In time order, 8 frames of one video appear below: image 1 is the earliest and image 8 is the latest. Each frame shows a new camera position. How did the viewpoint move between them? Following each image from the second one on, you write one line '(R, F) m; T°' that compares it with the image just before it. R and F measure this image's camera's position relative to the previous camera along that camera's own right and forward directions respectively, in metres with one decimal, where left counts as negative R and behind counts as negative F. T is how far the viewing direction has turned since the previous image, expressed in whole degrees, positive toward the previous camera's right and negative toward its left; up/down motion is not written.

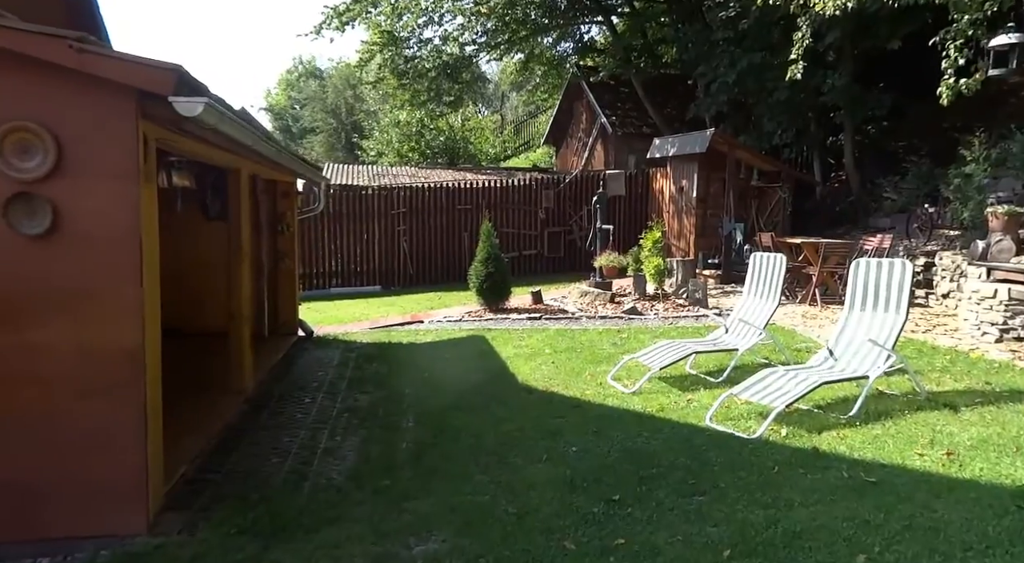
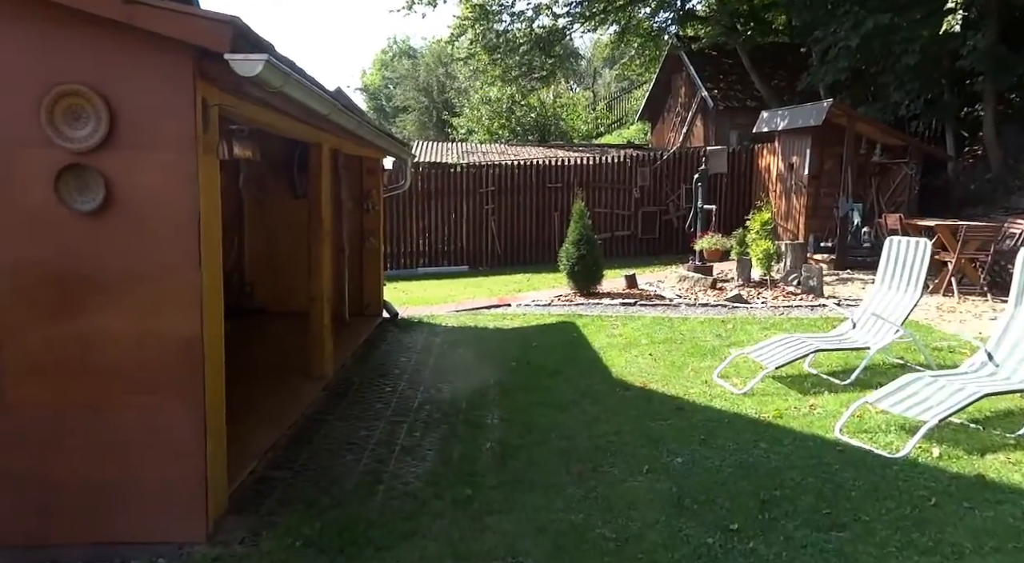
(-0.1, +0.5) m; -6°
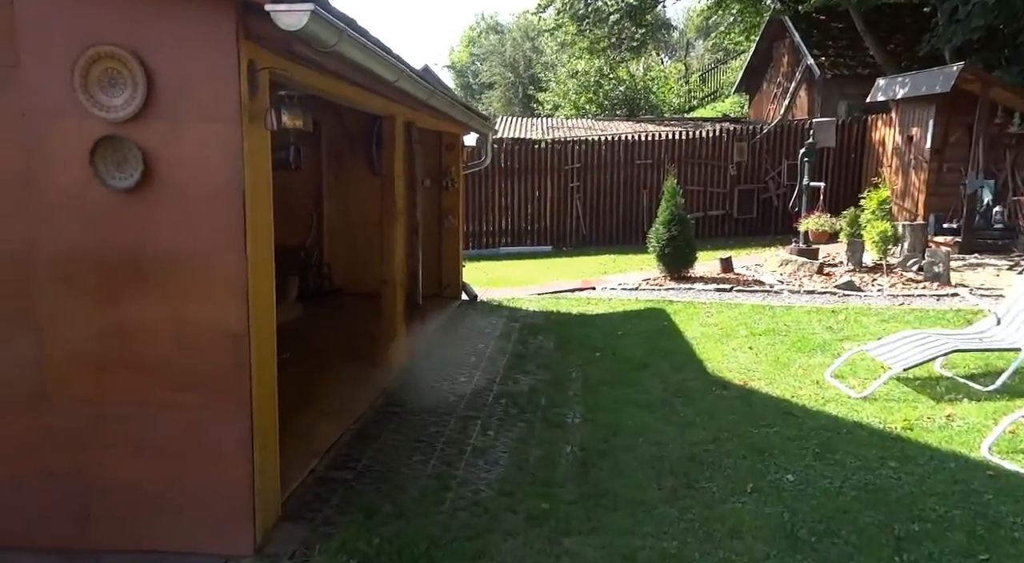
(0.0, +0.5) m; -6°
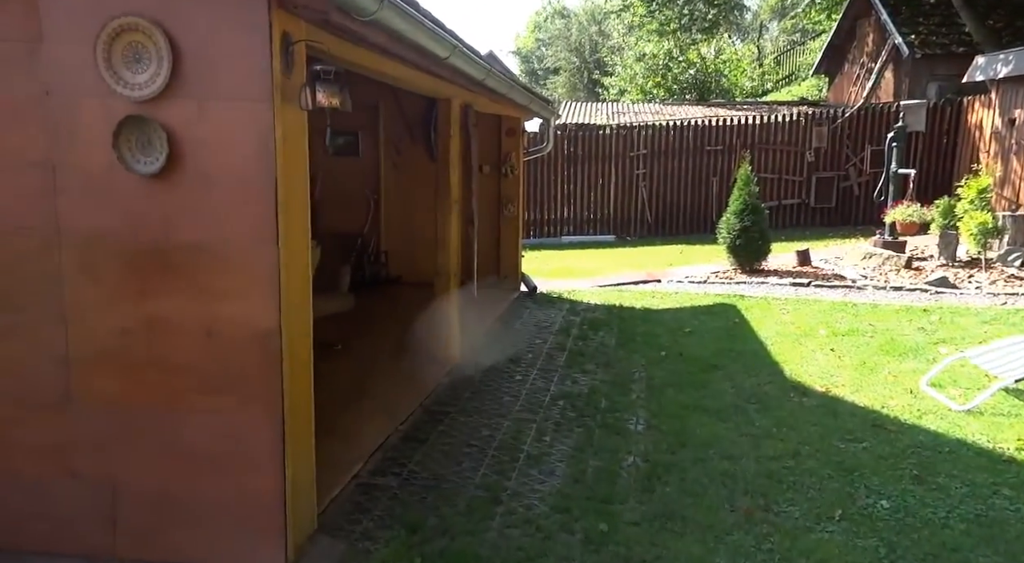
(0.0, +0.3) m; -5°
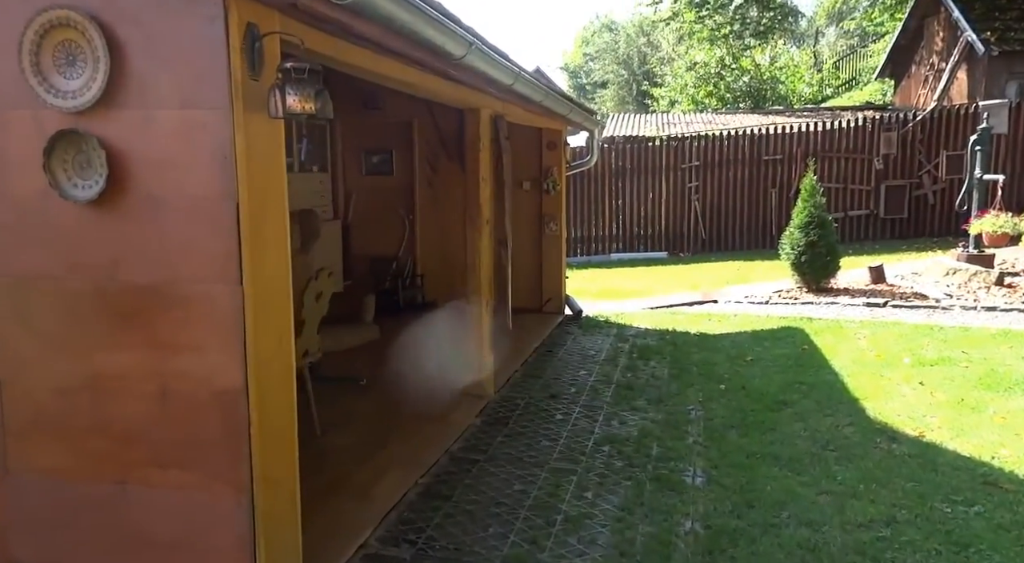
(+0.1, +0.6) m; -4°
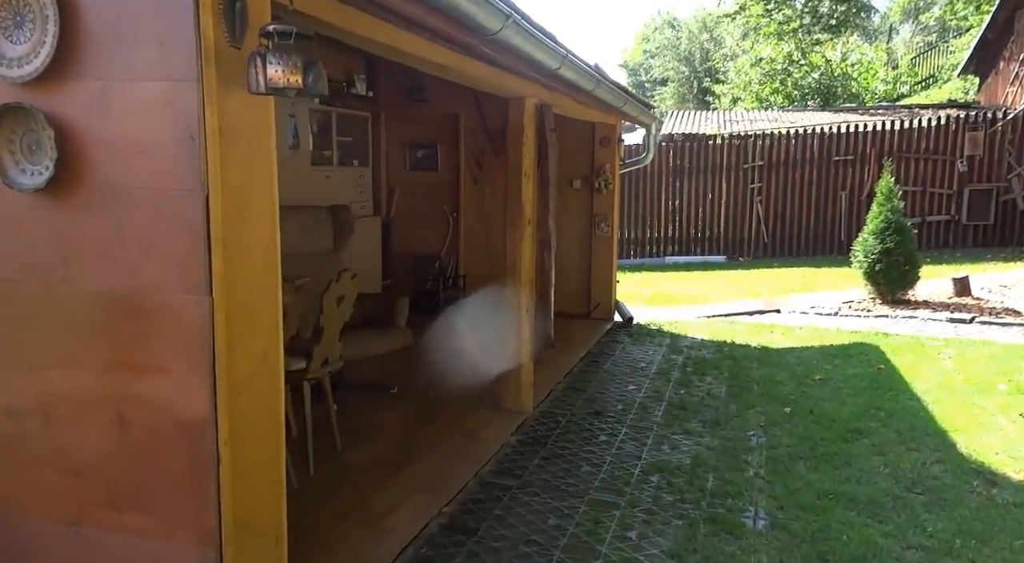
(+0.1, +0.4) m; -4°
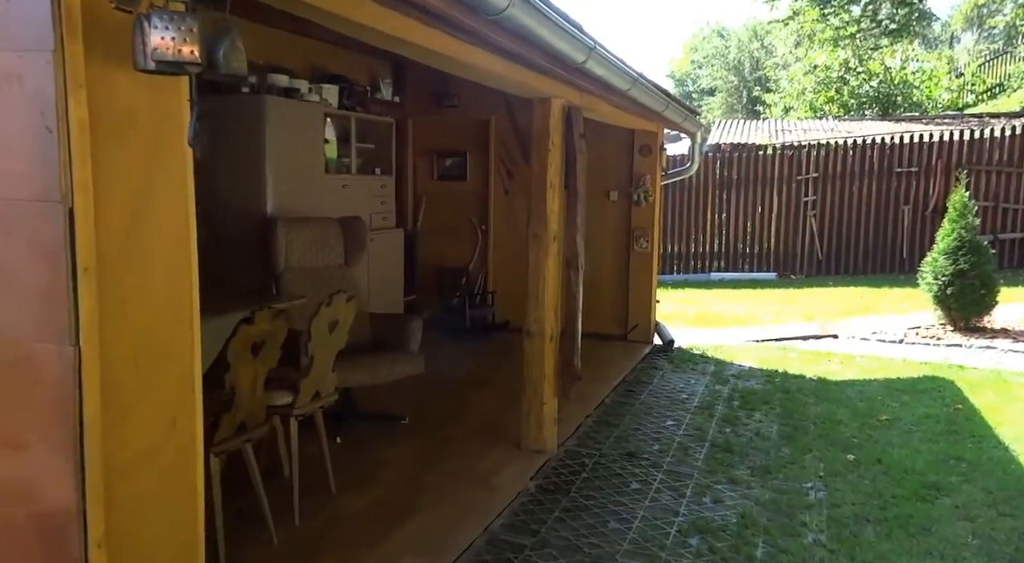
(+0.1, +0.5) m; -3°
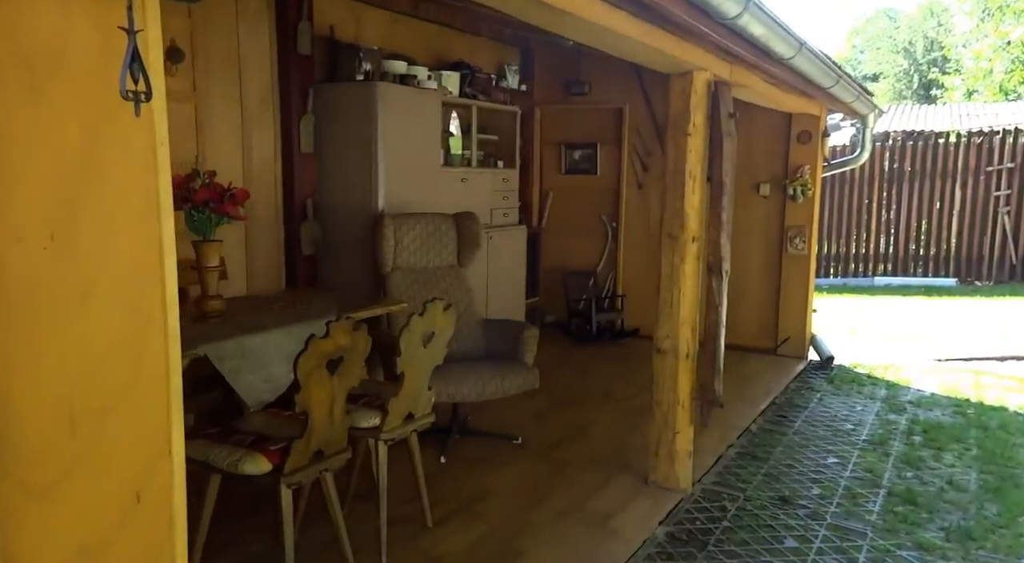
(0.0, +0.6) m; -10°
